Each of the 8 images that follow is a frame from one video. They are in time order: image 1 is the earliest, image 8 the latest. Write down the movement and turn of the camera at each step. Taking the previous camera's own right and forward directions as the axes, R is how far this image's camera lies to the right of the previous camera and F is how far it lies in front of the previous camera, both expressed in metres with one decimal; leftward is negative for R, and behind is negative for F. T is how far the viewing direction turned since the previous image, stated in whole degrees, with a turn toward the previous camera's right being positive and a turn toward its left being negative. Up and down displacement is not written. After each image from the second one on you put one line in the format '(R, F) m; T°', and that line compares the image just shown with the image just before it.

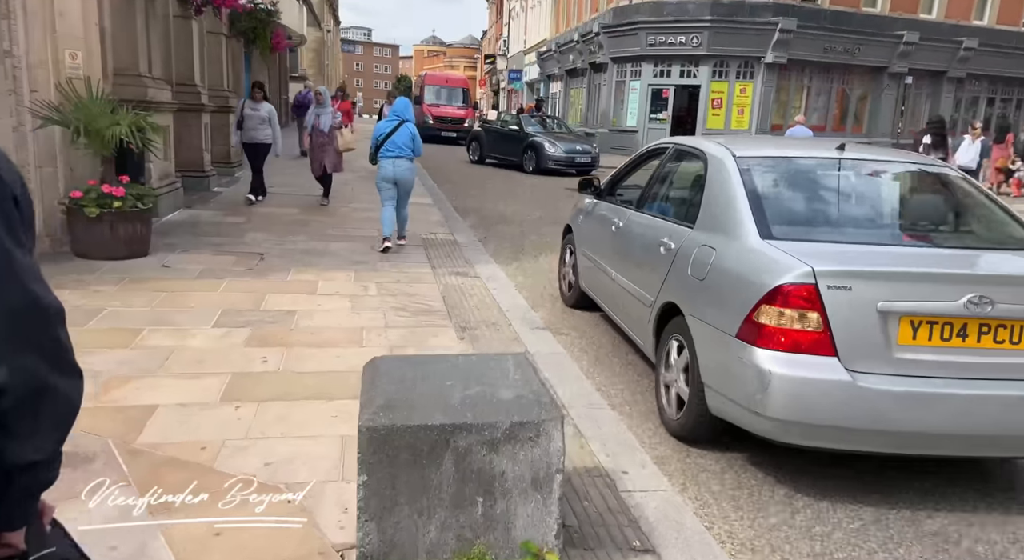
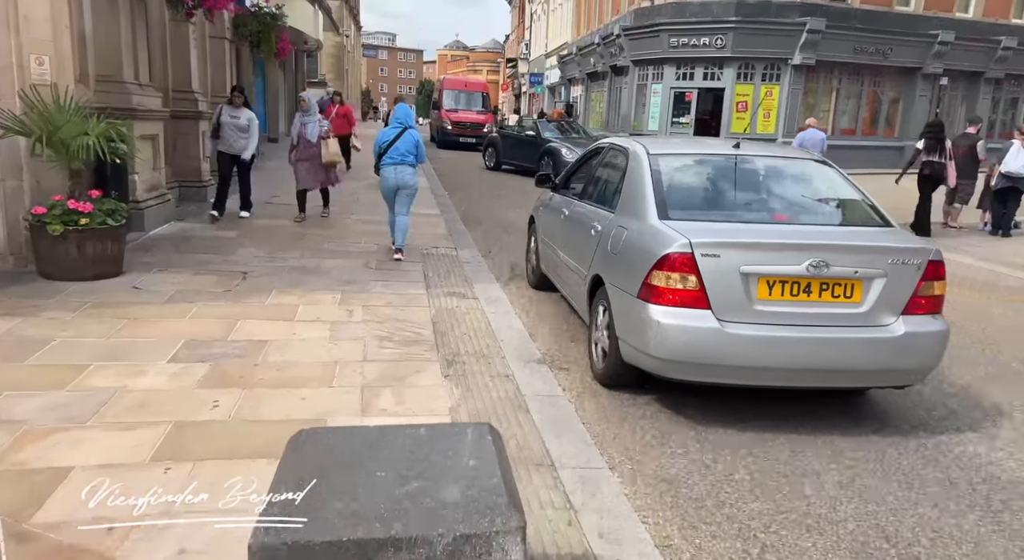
(+0.2, +0.6) m; -2°
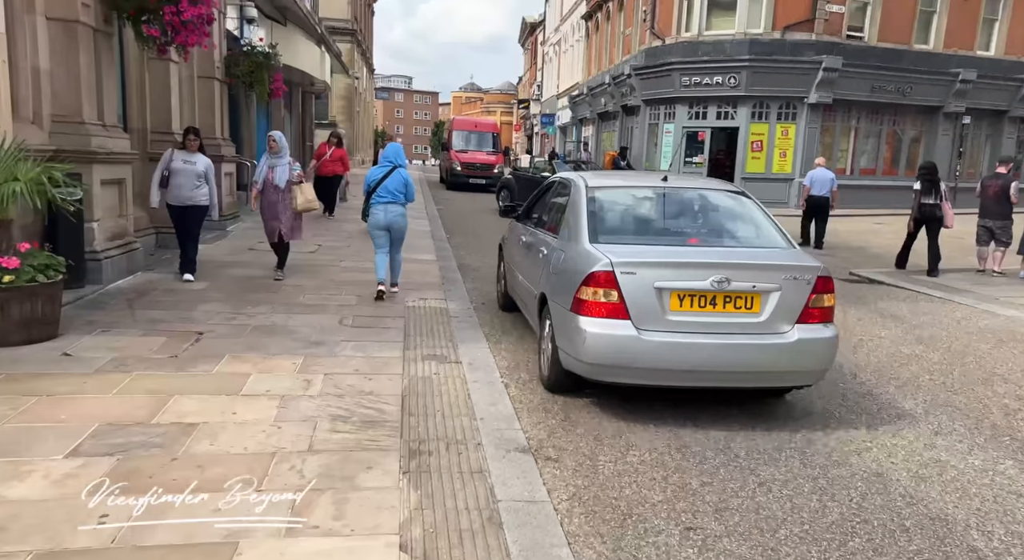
(+0.2, +0.8) m; -1°
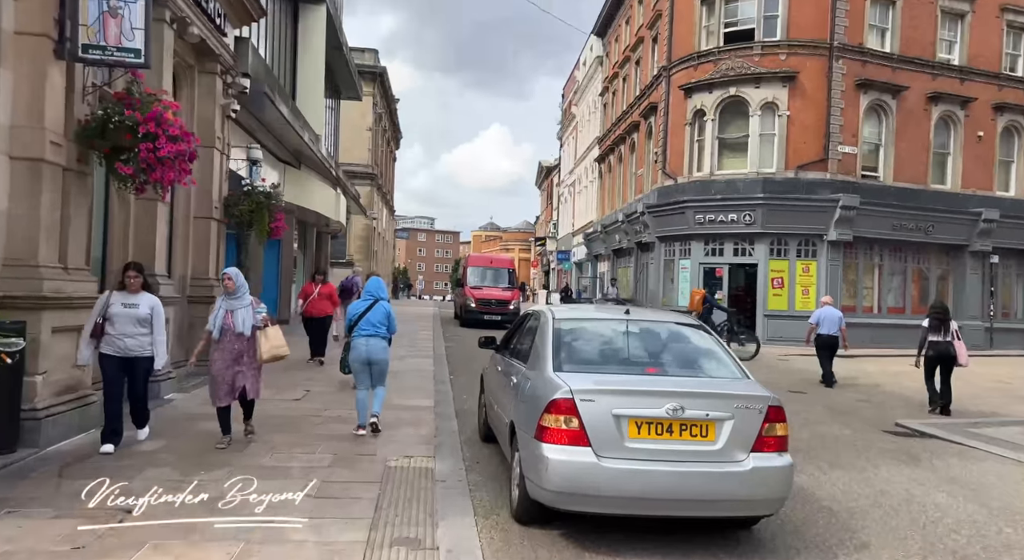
(+0.2, +0.8) m; -2°
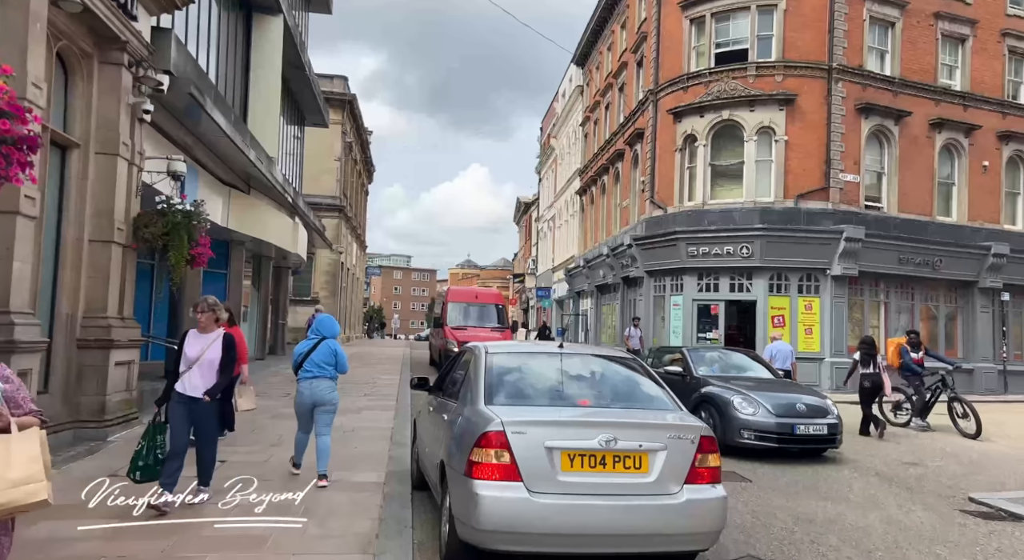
(+0.1, +1.9) m; +2°
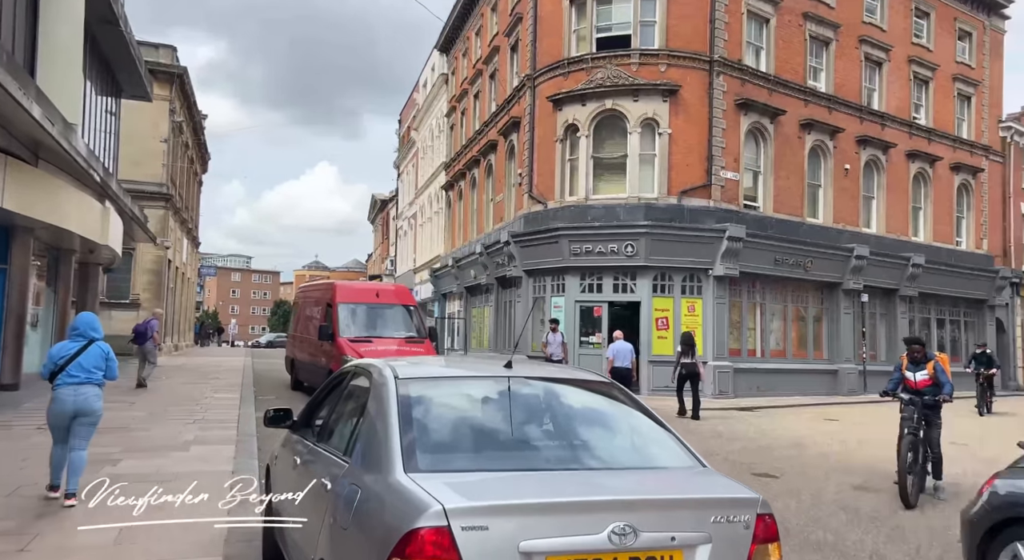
(-0.4, +2.1) m; +13°
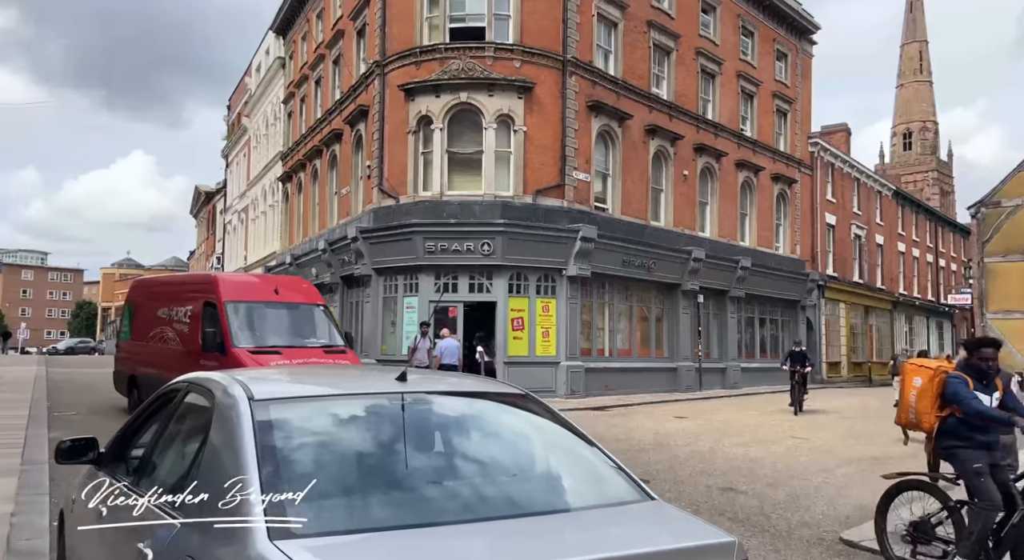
(-0.3, +0.8) m; +14°
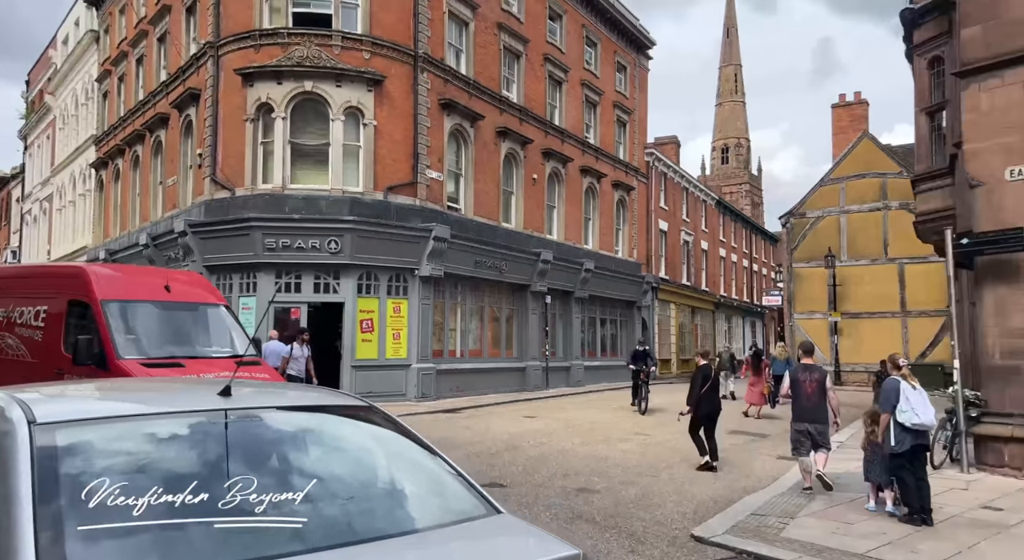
(-0.1, +0.3) m; +13°
